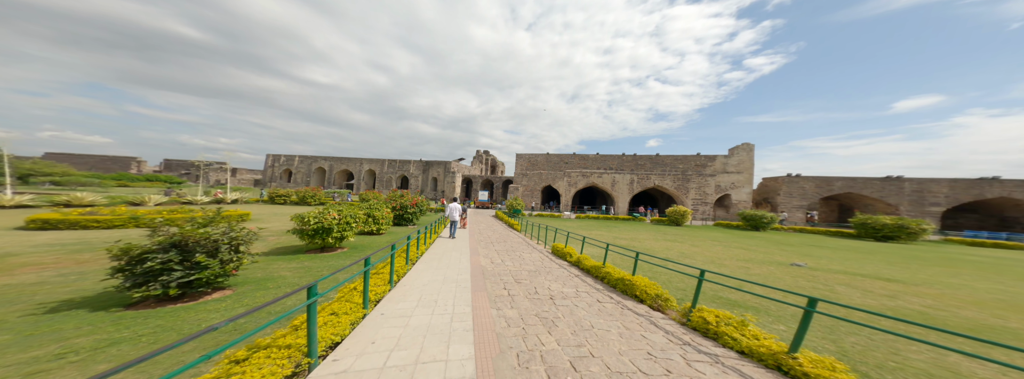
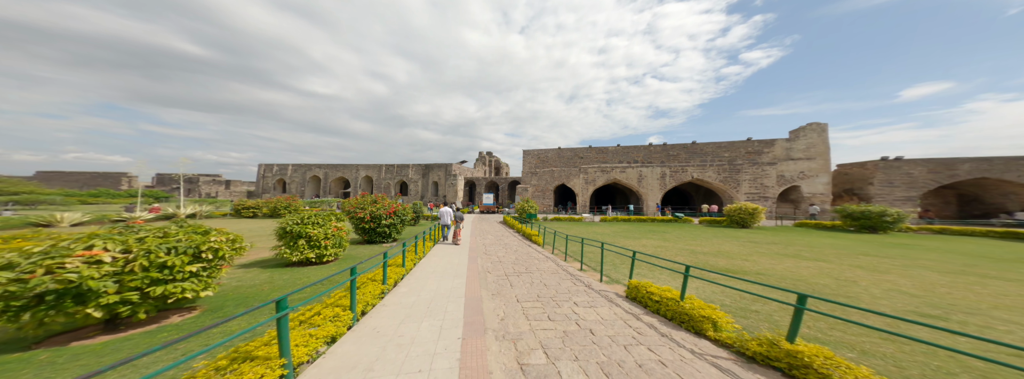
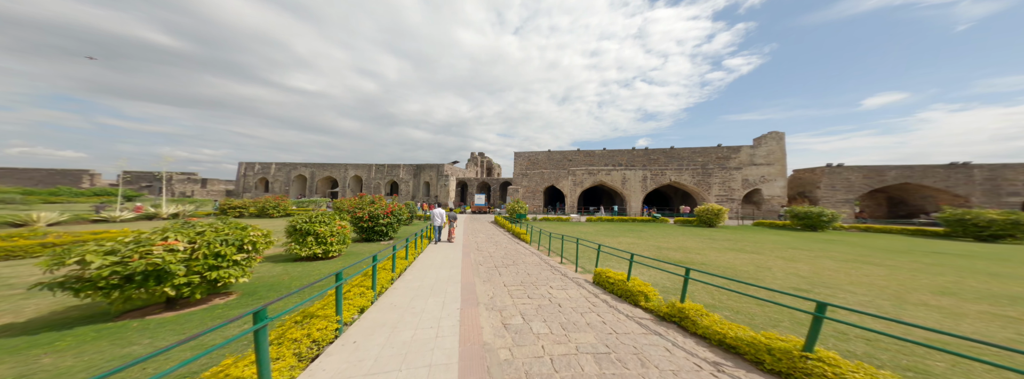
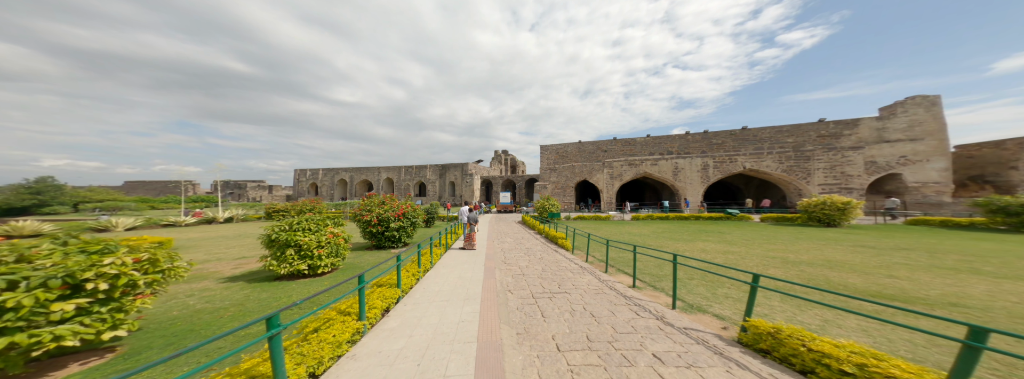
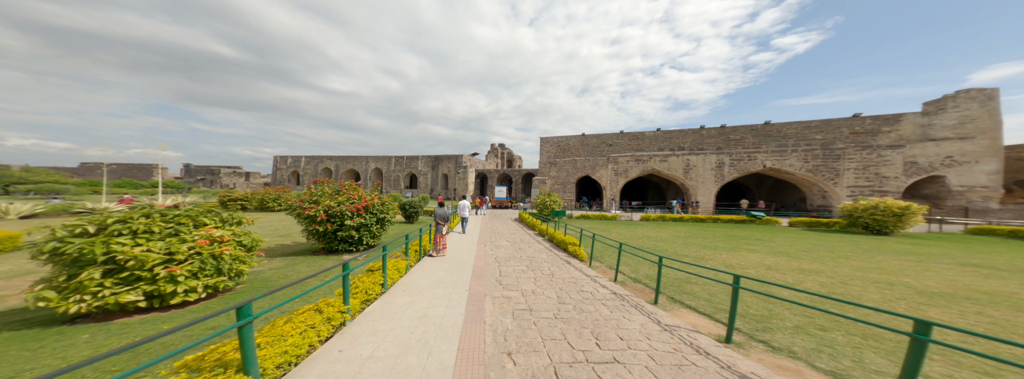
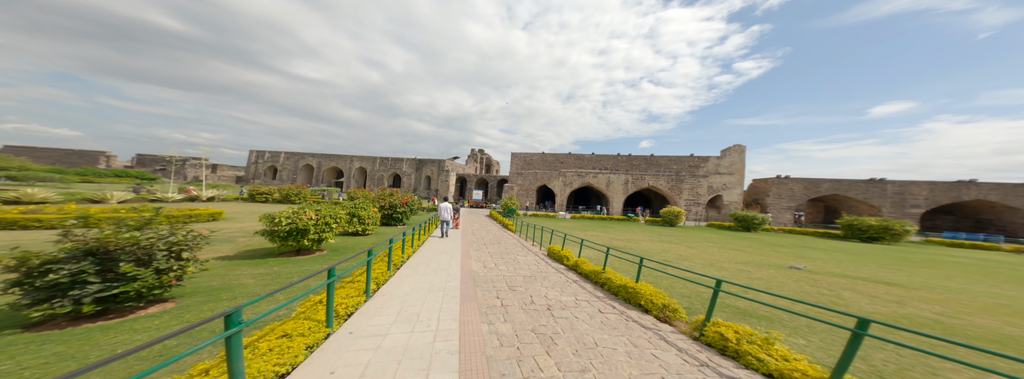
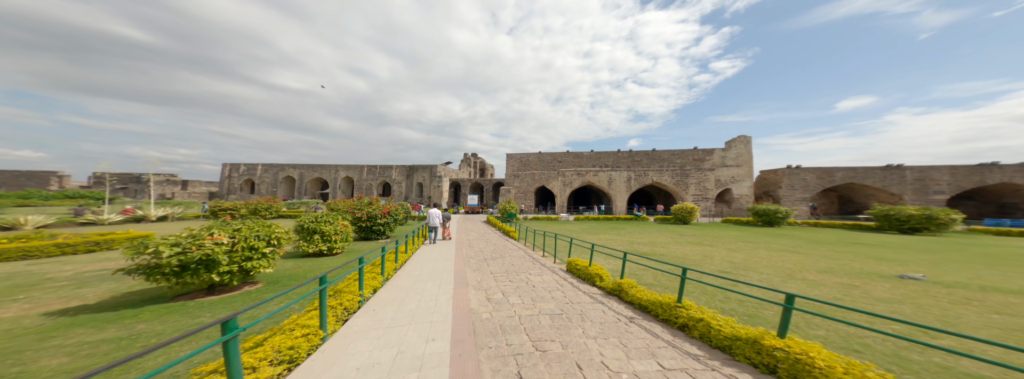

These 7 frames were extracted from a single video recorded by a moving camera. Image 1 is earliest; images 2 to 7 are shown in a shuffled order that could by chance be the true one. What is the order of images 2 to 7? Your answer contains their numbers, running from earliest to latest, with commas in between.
6, 7, 3, 2, 4, 5
